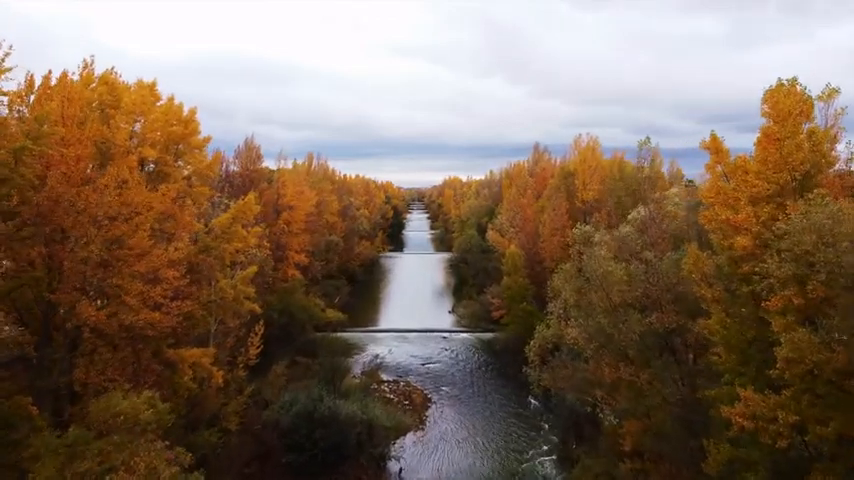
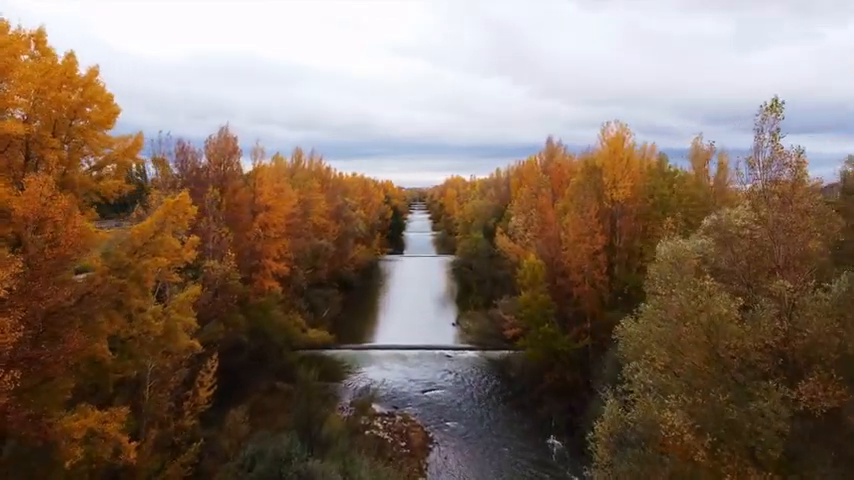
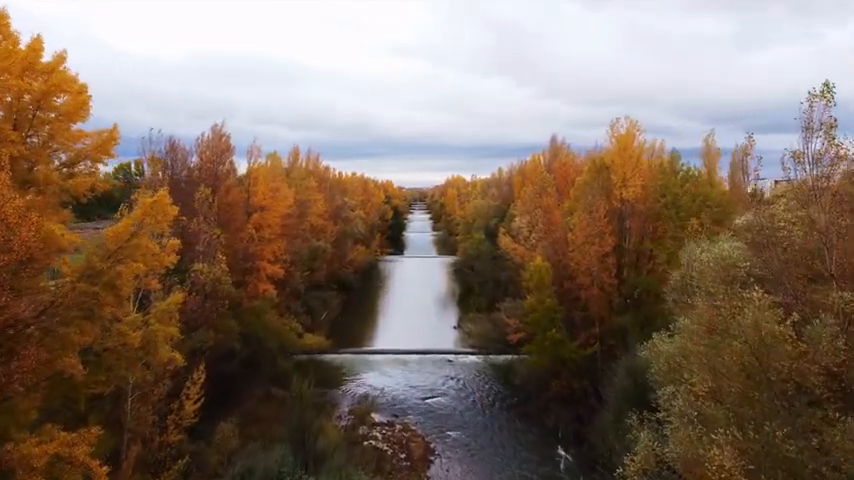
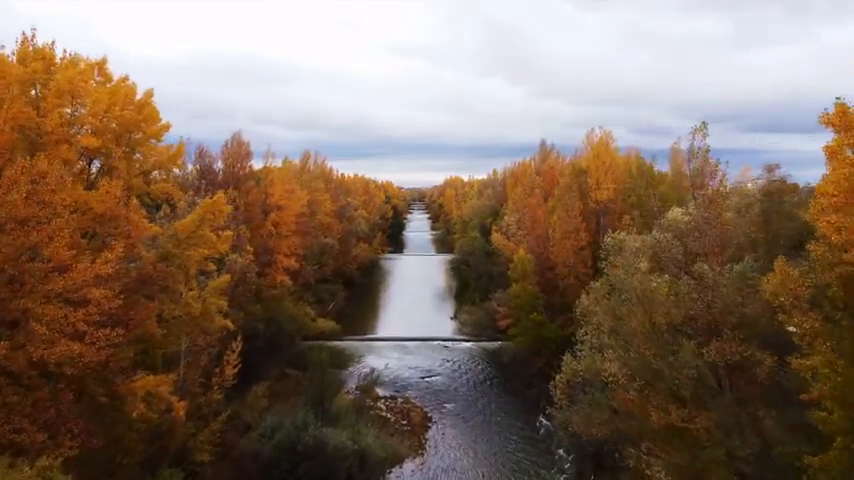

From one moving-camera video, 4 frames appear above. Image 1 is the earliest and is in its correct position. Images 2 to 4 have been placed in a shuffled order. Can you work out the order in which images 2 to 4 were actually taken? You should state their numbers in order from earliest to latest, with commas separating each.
4, 2, 3
